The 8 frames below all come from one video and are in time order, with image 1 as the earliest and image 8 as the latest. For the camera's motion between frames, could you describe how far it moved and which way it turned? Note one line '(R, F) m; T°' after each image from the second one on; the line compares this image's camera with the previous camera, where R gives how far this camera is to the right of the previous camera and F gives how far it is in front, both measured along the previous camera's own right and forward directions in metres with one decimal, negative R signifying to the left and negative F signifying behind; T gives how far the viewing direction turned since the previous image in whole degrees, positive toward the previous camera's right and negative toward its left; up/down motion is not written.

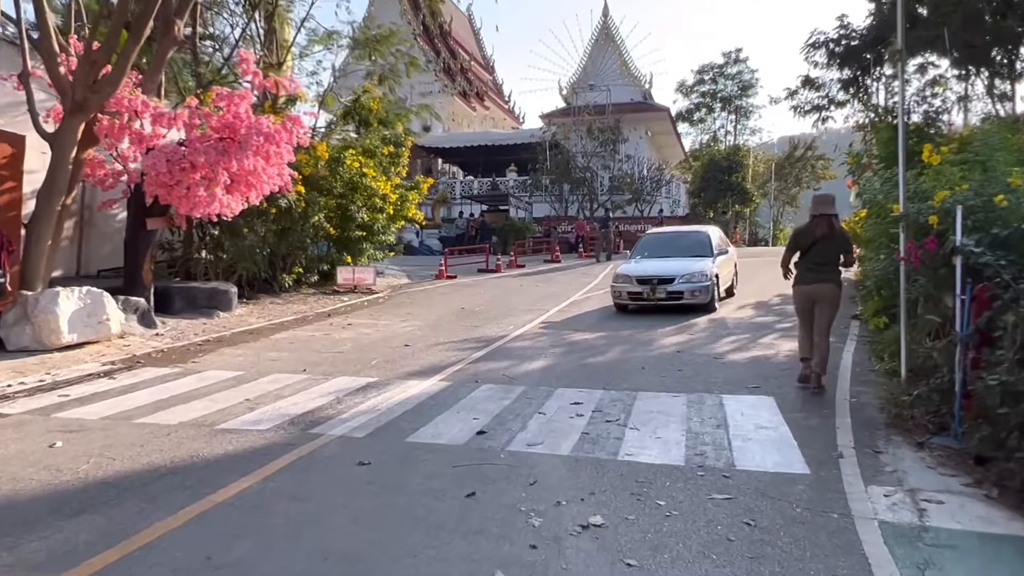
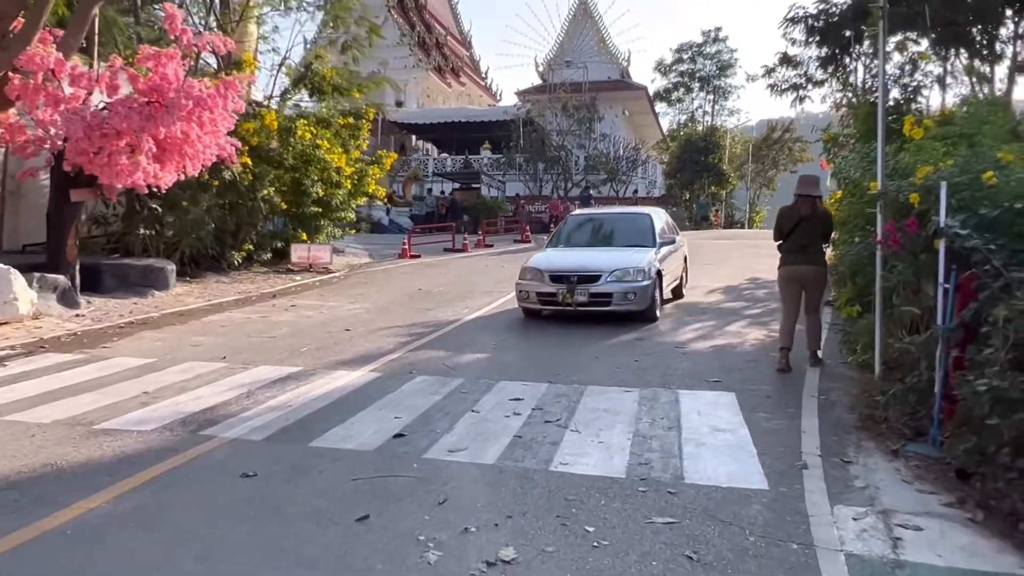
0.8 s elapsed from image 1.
(+0.4, +0.8) m; +2°
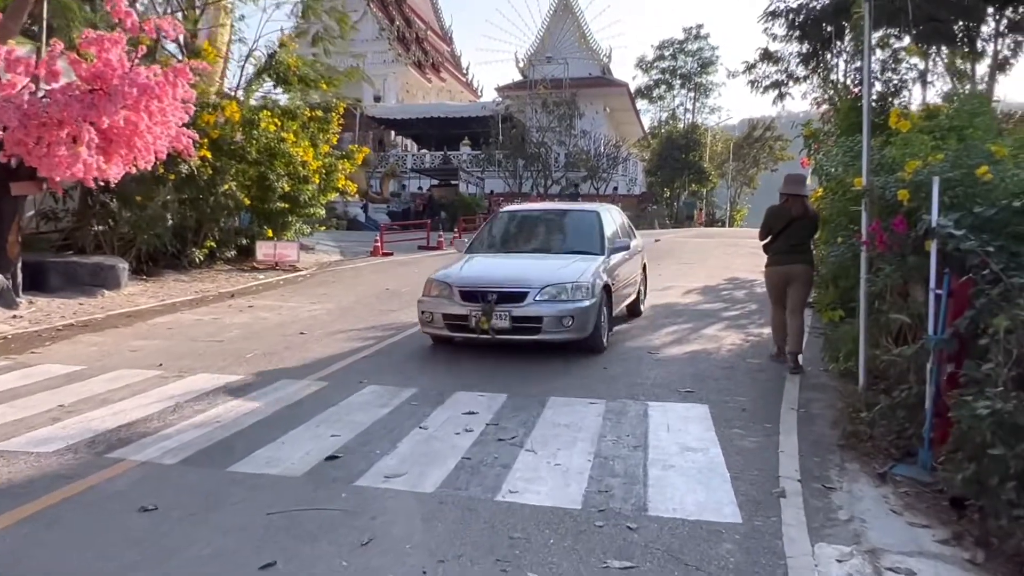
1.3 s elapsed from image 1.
(+0.2, +0.5) m; +1°
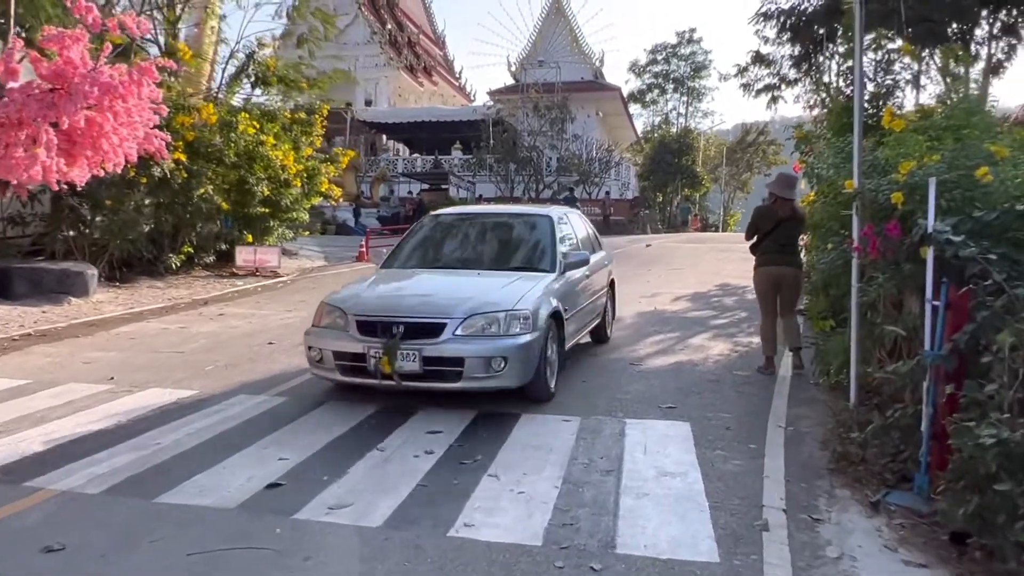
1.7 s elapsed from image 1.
(+0.2, +0.4) m; 0°
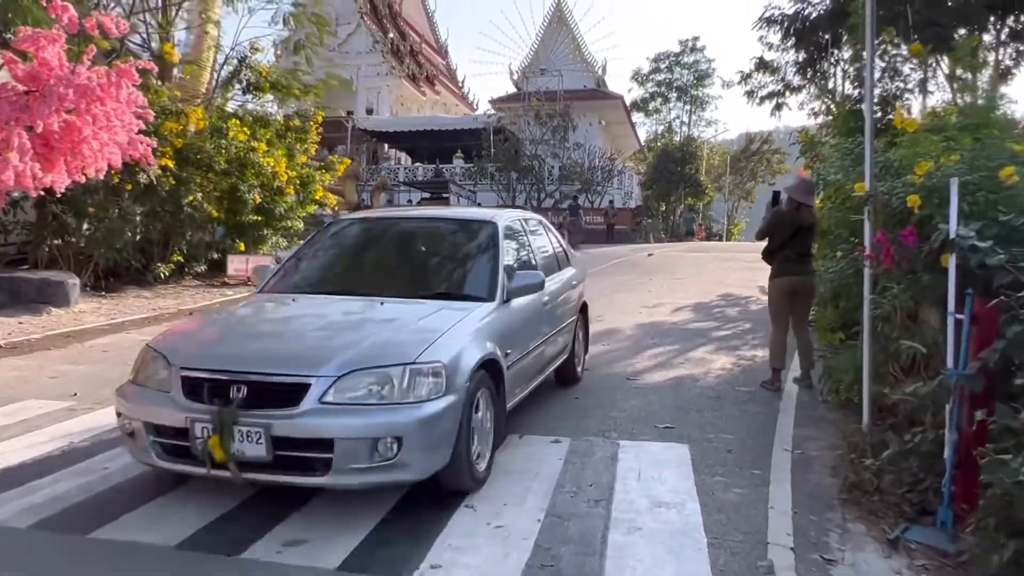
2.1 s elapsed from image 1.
(+0.1, +0.4) m; 0°
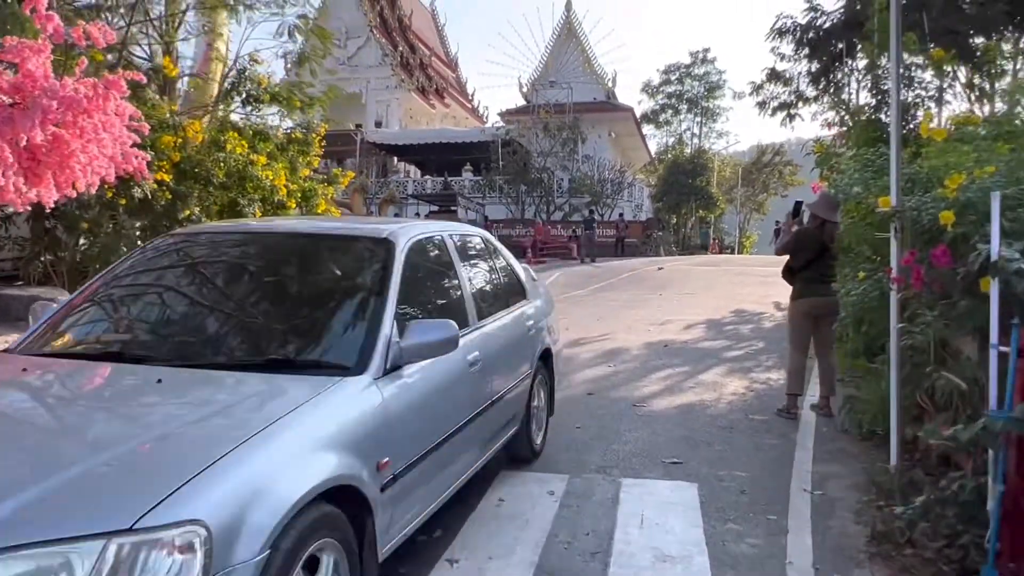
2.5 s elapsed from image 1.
(+0.1, +0.4) m; -1°
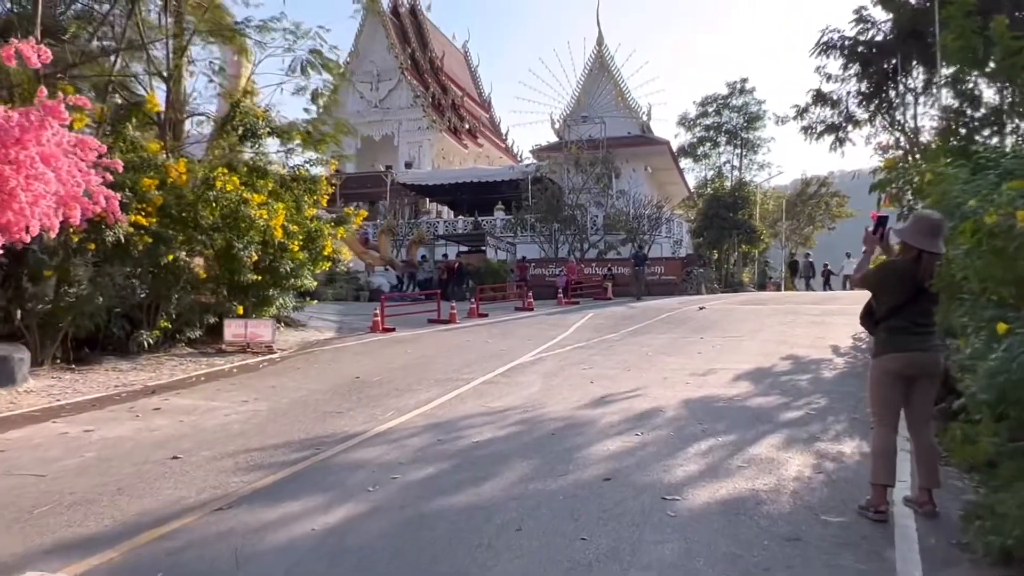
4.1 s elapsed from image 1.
(+0.4, +1.6) m; -3°
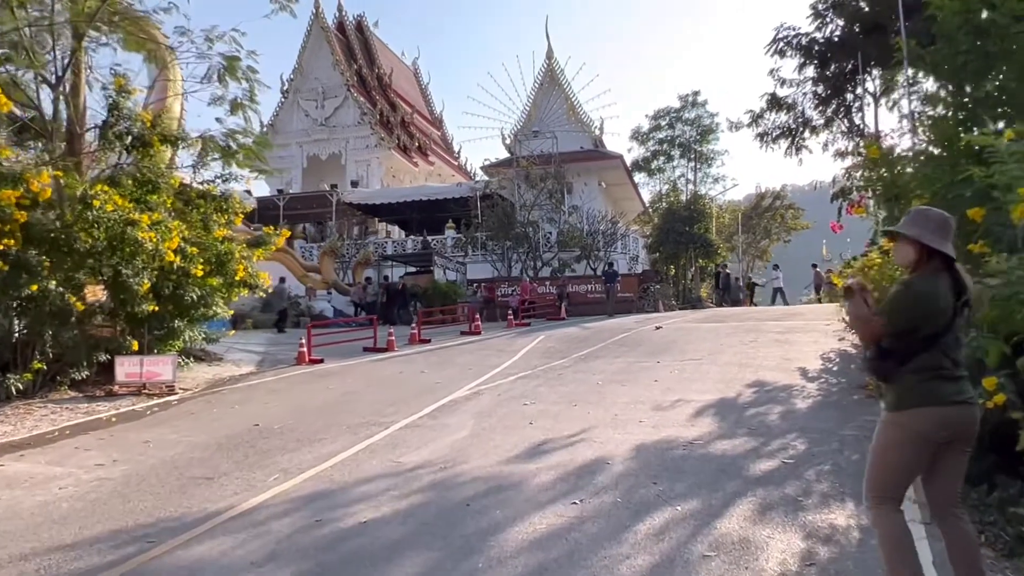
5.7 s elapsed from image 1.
(+0.5, +1.6) m; +3°
